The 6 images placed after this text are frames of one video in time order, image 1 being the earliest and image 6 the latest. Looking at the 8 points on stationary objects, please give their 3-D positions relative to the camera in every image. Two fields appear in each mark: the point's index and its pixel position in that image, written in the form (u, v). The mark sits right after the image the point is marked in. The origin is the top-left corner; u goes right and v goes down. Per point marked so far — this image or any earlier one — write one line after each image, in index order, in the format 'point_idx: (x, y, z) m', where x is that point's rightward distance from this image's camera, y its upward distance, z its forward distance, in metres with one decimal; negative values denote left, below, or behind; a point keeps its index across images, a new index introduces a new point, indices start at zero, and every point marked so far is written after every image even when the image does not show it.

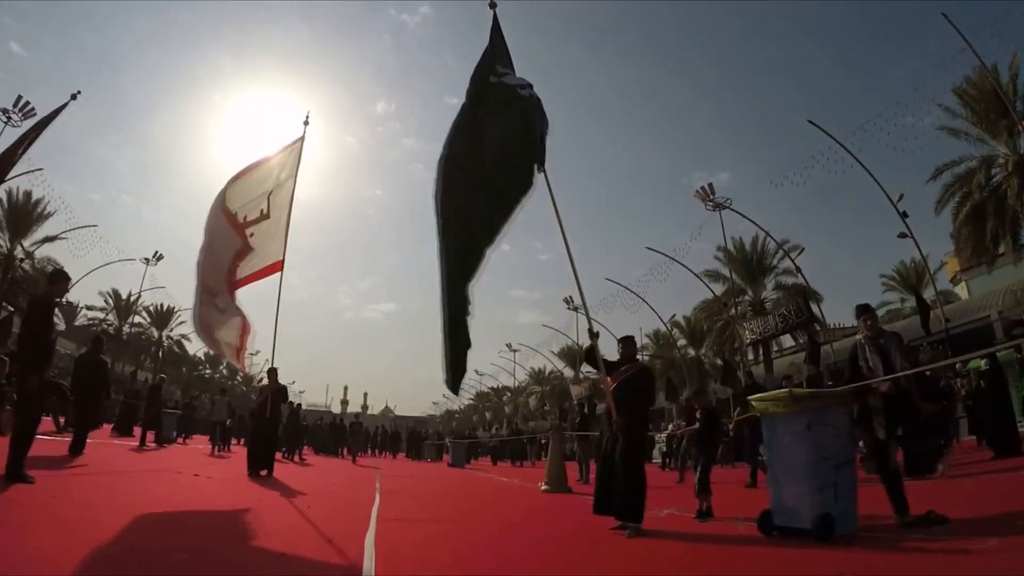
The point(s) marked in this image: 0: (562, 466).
0: (+0.7, -2.4, +8.5) m
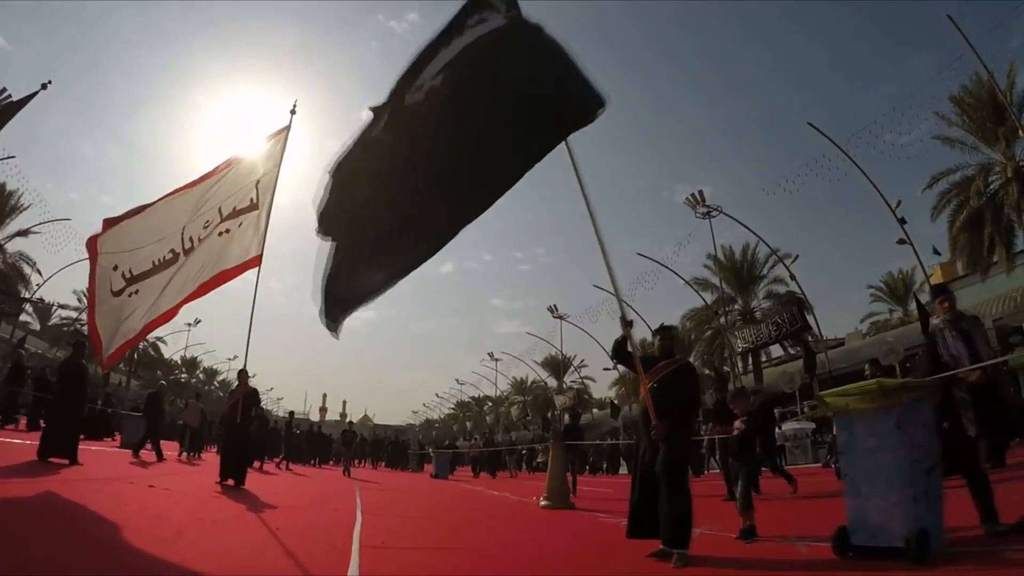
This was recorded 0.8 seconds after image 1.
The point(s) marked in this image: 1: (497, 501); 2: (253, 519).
0: (+0.6, -2.3, +7.6) m
1: (-0.2, -3.1, +9.2) m
2: (-2.2, -2.0, +5.4) m
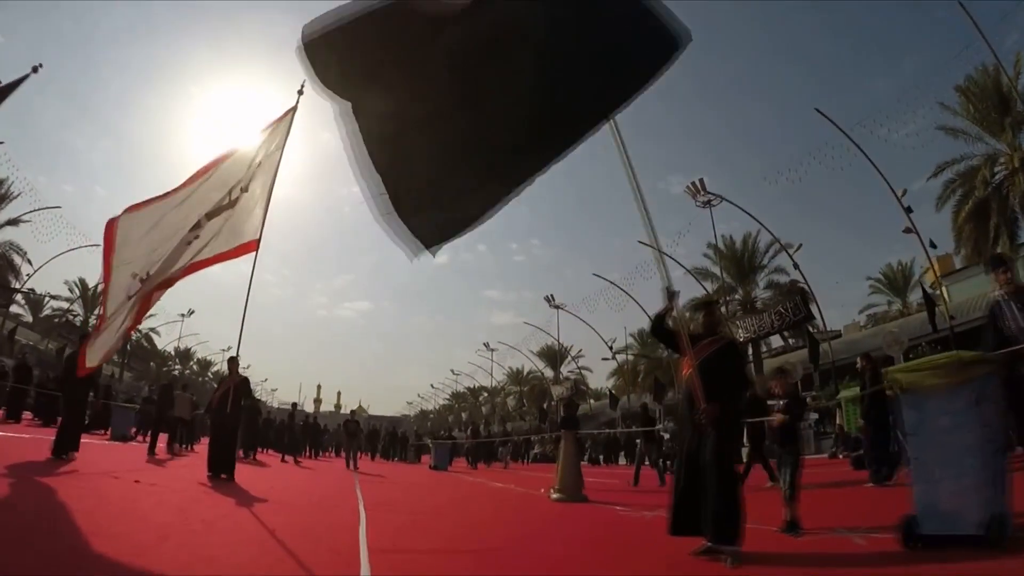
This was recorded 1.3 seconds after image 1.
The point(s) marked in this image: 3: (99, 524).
0: (+0.8, -2.1, +7.3) m
1: (-0.1, -2.8, +8.8) m
2: (-2.0, -1.8, +5.0) m
3: (-2.6, -1.5, +4.0) m
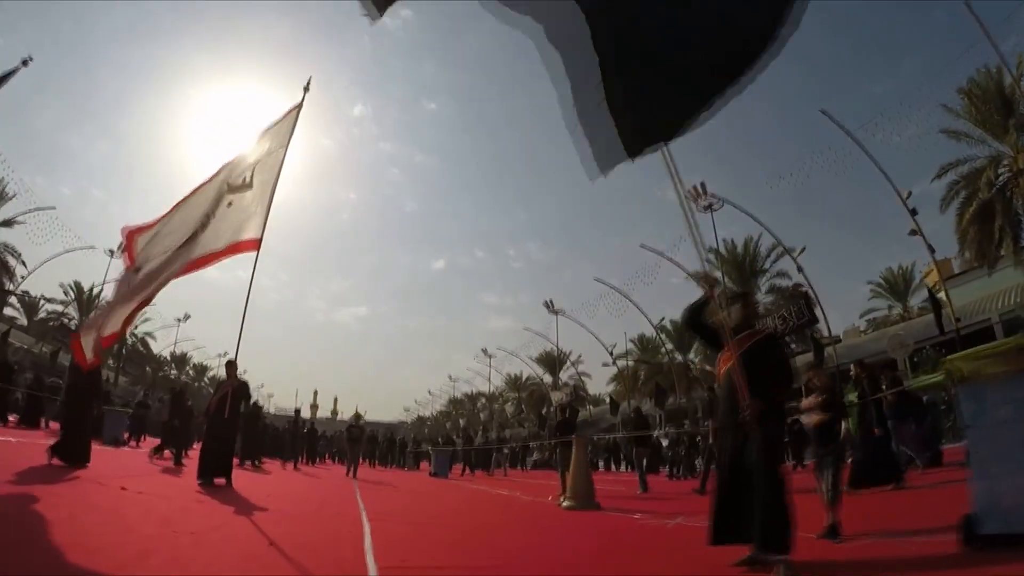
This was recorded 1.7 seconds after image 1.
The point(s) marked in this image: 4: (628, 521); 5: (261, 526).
0: (+0.9, -2.0, +7.0) m
1: (0.0, -2.8, +8.5) m
2: (-1.9, -1.8, +4.7) m
3: (-2.5, -1.4, +3.7) m
4: (+1.2, -2.4, +6.6) m
5: (-1.9, -1.8, +4.9) m
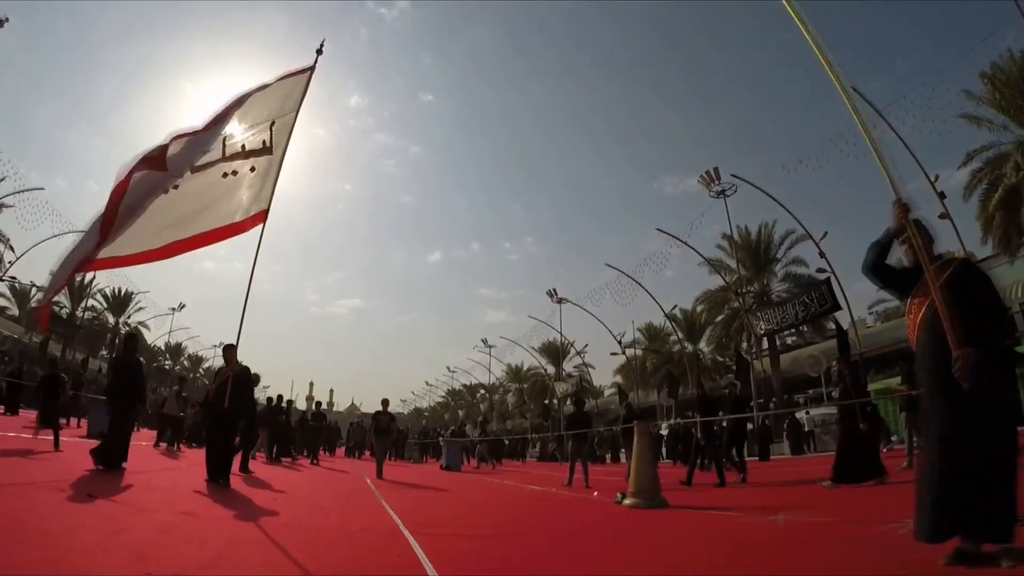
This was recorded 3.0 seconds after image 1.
0: (+1.3, -1.7, +6.0) m
1: (+0.4, -2.5, +7.5) m
2: (-1.4, -1.5, +3.7) m
3: (-2.0, -1.1, +2.8) m
4: (+1.7, -2.1, +5.7) m
5: (-1.4, -1.5, +3.9) m
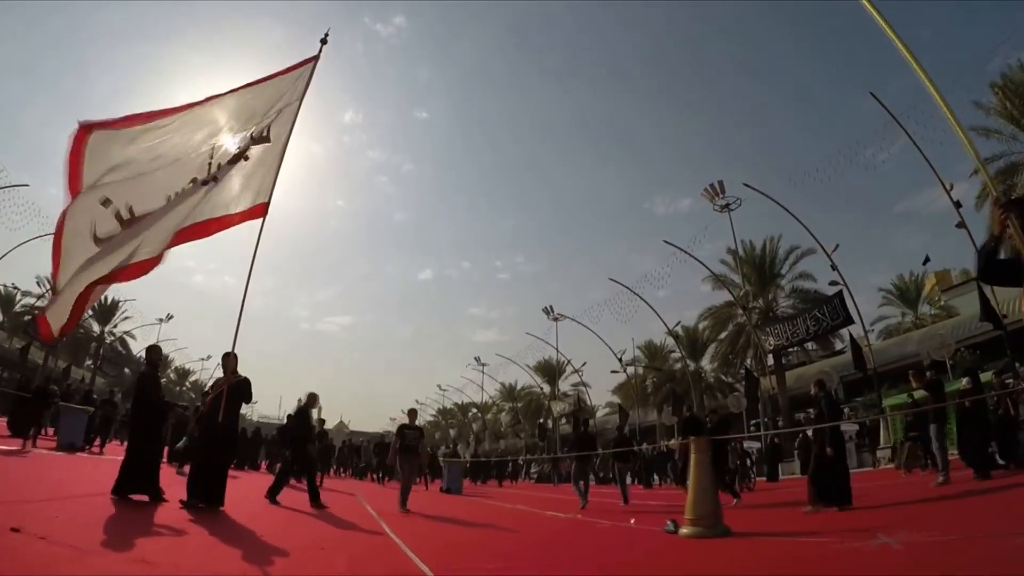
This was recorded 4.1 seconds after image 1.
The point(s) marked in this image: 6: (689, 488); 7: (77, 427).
0: (+1.6, -1.7, +5.1) m
1: (+0.7, -2.5, +6.6) m
2: (-1.1, -1.3, +2.8) m
3: (-1.7, -1.0, +1.8) m
4: (+2.0, -2.0, +4.7) m
5: (-1.1, -1.4, +3.0) m
6: (+1.4, -1.6, +5.2) m
7: (-8.2, -2.6, +12.0) m
